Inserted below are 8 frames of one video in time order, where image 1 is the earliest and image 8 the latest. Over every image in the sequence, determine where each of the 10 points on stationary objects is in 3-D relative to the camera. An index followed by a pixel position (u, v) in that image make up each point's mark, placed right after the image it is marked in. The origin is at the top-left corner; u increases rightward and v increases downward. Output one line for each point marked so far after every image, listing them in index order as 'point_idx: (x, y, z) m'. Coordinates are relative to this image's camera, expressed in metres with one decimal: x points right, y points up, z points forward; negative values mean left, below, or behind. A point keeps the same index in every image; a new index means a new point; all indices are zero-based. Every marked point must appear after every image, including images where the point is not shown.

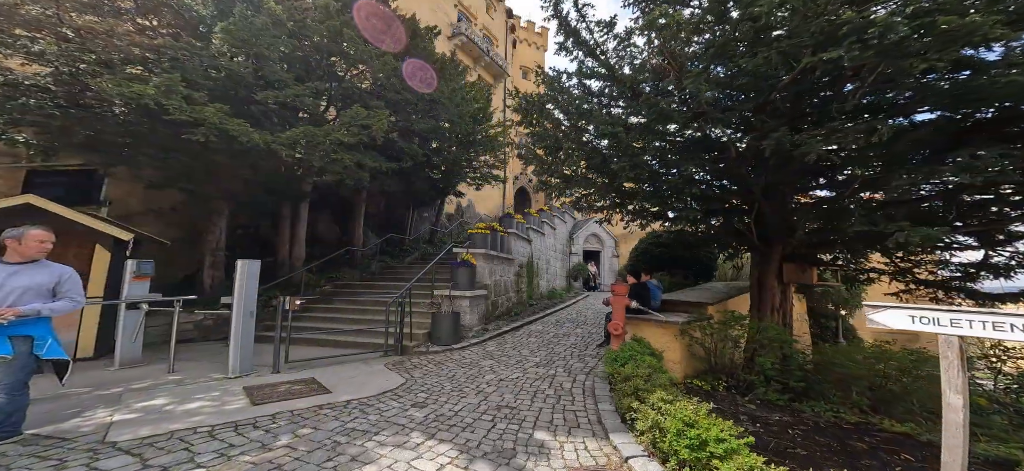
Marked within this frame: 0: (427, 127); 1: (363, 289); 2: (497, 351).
0: (-2.3, +2.8, +10.2) m
1: (-3.5, -1.3, +9.1) m
2: (-0.3, -2.1, +7.0) m
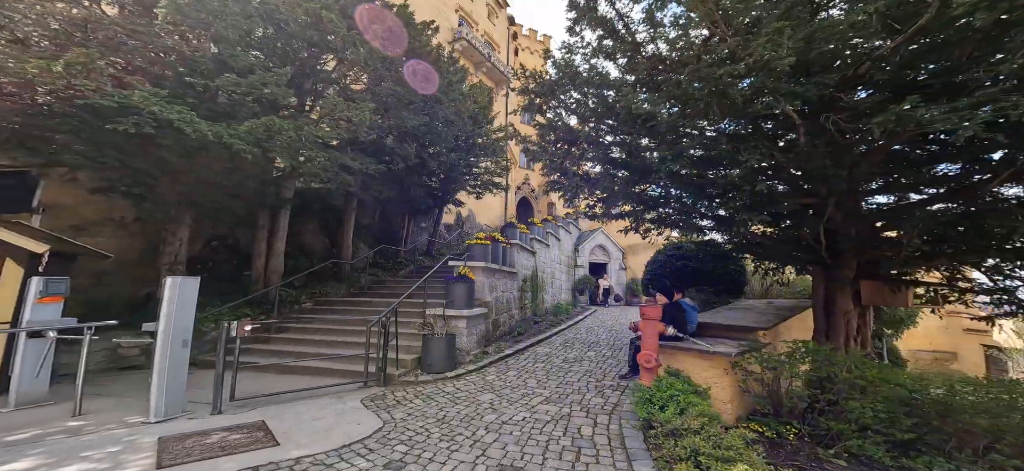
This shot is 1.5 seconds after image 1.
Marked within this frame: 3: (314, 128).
0: (-2.3, +2.6, +9.3) m
1: (-3.5, -1.5, +8.1) m
2: (-0.2, -2.3, +5.9) m
3: (-3.1, +1.7, +5.9) m
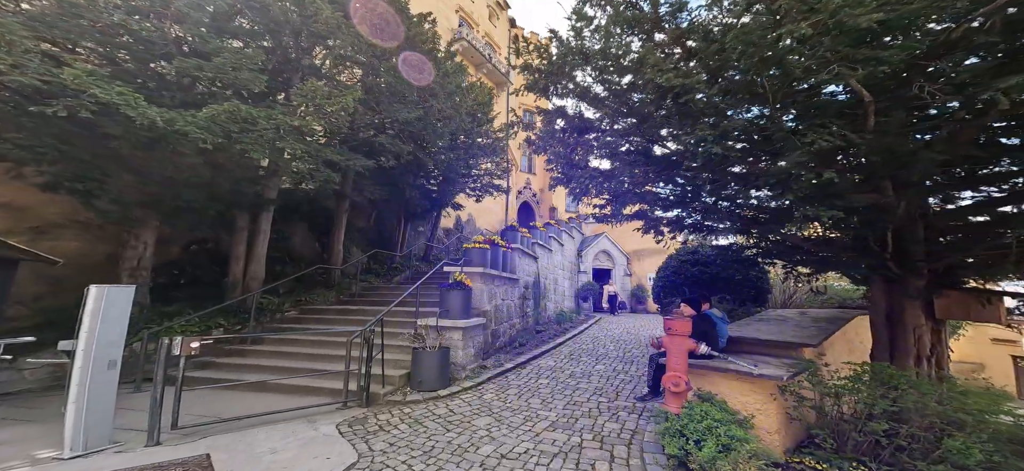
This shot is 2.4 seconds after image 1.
0: (-2.2, +2.5, +8.7) m
1: (-3.4, -1.6, +7.4) m
2: (-0.2, -2.3, +5.3) m
3: (-3.1, +1.6, +5.2) m
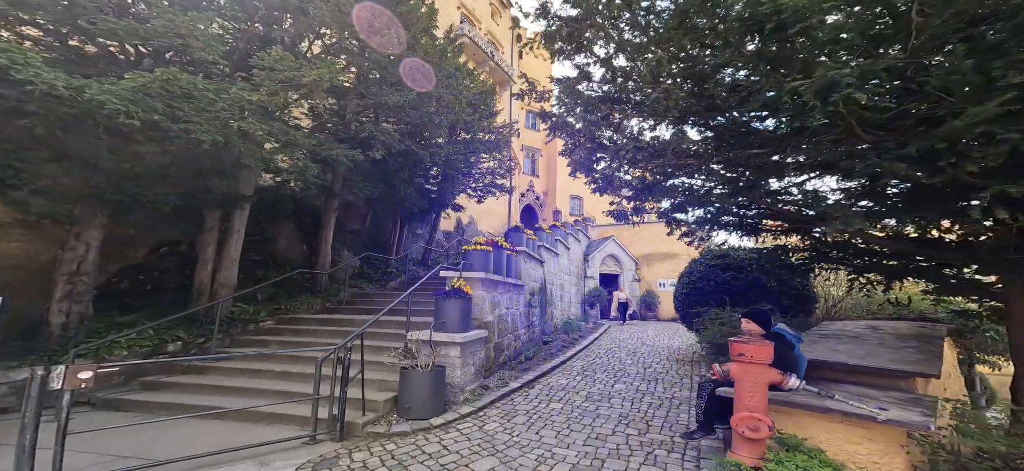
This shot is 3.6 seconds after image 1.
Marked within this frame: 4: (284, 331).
0: (-2.1, +2.5, +7.8) m
1: (-3.3, -1.6, +6.5) m
2: (-0.1, -2.3, +4.3) m
3: (-3.0, +1.7, +4.4) m
4: (-3.8, -1.6, +6.3) m
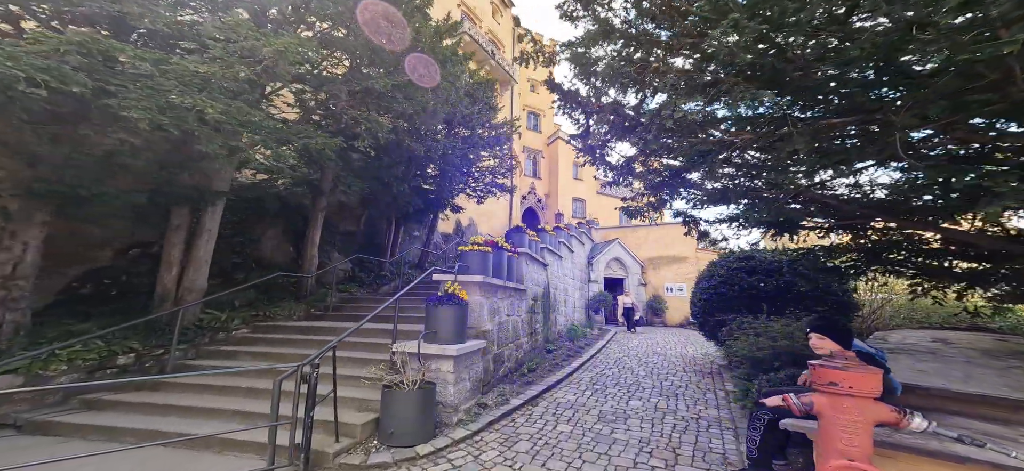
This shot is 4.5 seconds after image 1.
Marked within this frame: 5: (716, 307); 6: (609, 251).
0: (-2.1, +2.5, +7.2) m
1: (-3.3, -1.5, +5.8) m
2: (-0.1, -2.2, +3.6) m
3: (-3.0, +1.7, +3.8) m
4: (-3.7, -1.5, +5.6) m
5: (+3.4, -1.2, +6.4) m
6: (+4.6, -0.7, +18.0) m
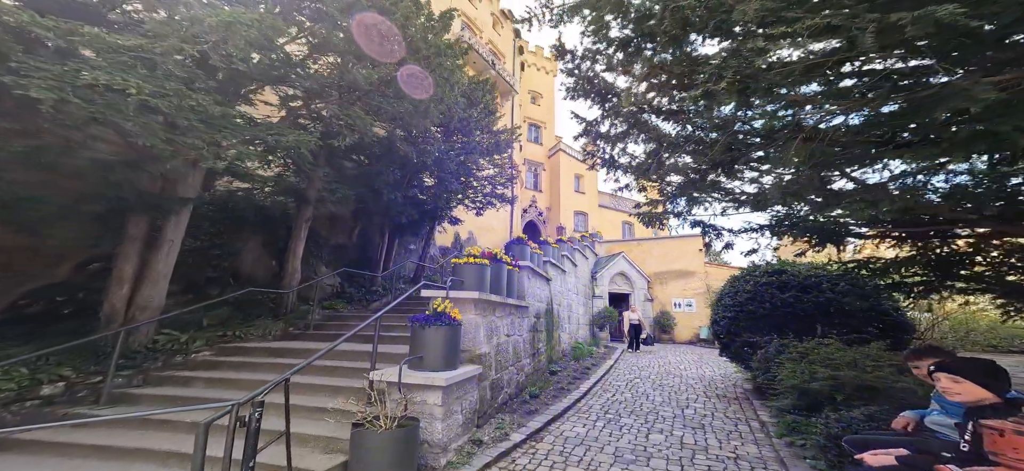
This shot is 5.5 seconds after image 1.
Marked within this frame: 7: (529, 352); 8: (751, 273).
0: (-2.1, +2.3, +6.6) m
1: (-3.3, -1.7, +5.1) m
2: (-0.1, -2.2, +2.9) m
3: (-3.0, +1.7, +3.2) m
4: (-3.7, -1.6, +4.9) m
5: (+3.4, -1.3, +5.6) m
6: (+4.6, -1.3, +17.2) m
7: (+0.3, -2.2, +7.1) m
8: (+3.7, -0.6, +5.9) m
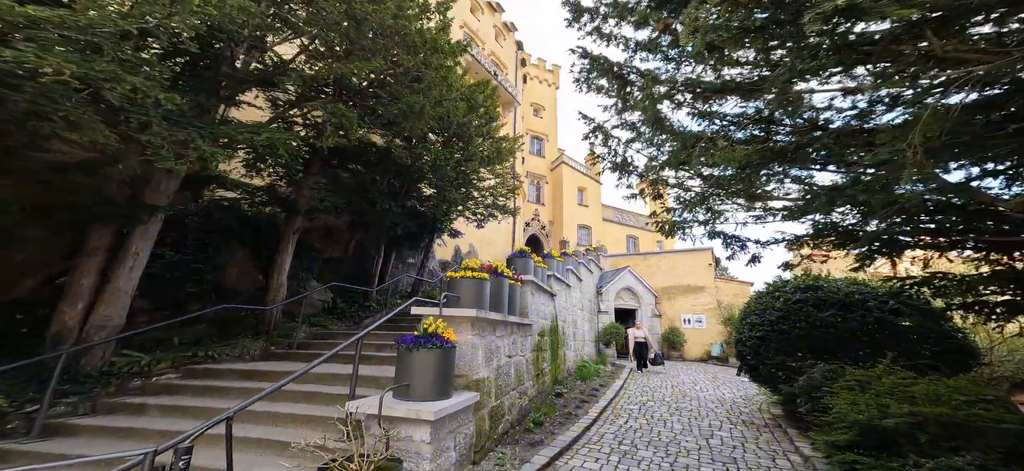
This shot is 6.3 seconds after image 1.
0: (-2.1, +2.1, +6.2) m
1: (-3.3, -1.8, +4.5) m
2: (-0.1, -2.2, +2.3) m
3: (-3.0, +1.6, +2.7) m
4: (-3.7, -1.7, +4.3) m
5: (+3.4, -1.5, +5.0) m
6: (+4.8, -1.9, +16.6) m
7: (+0.4, -2.4, +6.5) m
8: (+3.7, -0.7, +5.3) m
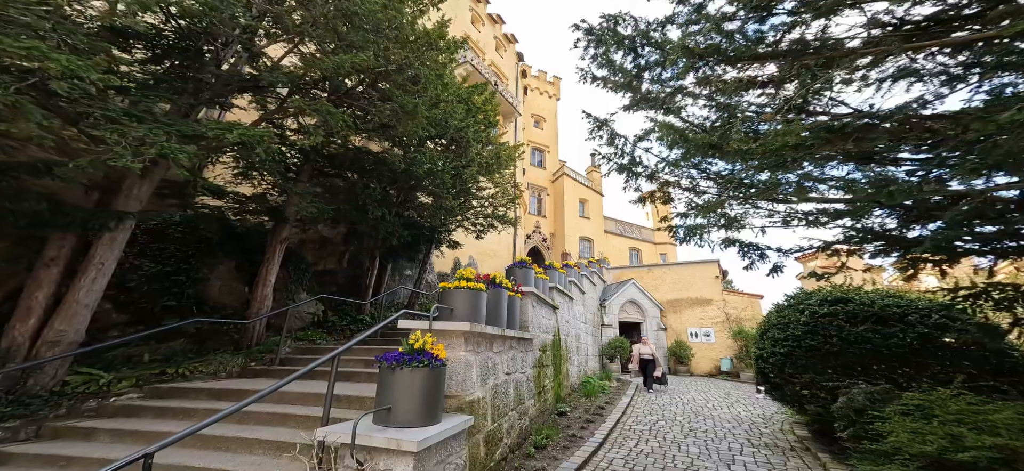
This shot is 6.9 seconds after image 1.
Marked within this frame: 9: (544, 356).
0: (-2.1, +2.0, +5.9) m
1: (-3.3, -1.8, +4.1) m
2: (-0.1, -2.2, +1.8) m
3: (-3.1, +1.6, +2.4) m
4: (-3.7, -1.8, +3.9) m
5: (+3.4, -1.5, +4.6) m
6: (+4.8, -2.4, +16.1) m
7: (+0.4, -2.5, +6.0) m
8: (+3.7, -0.8, +4.9) m
9: (+0.6, -2.1, +6.7) m
